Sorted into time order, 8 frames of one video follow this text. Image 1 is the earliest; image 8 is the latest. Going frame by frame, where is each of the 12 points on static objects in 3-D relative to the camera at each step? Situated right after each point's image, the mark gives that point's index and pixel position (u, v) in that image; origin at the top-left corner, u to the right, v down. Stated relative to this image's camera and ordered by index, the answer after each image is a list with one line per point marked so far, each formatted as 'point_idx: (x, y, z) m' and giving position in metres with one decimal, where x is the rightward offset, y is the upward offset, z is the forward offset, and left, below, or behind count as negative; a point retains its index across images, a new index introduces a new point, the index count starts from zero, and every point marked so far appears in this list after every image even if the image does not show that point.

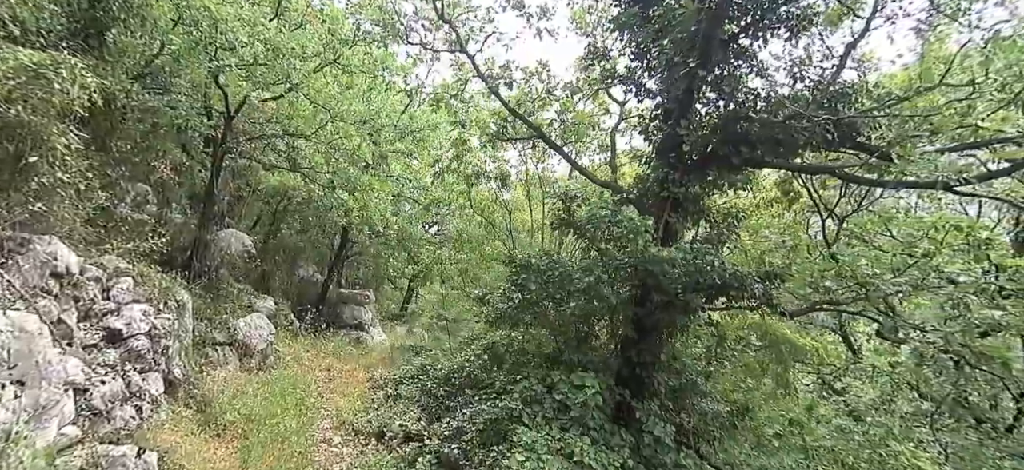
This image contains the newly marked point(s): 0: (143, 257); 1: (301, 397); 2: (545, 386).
0: (-5.4, -0.3, +7.8) m
1: (-3.2, -2.4, +8.1) m
2: (+0.4, -1.7, +6.0) m
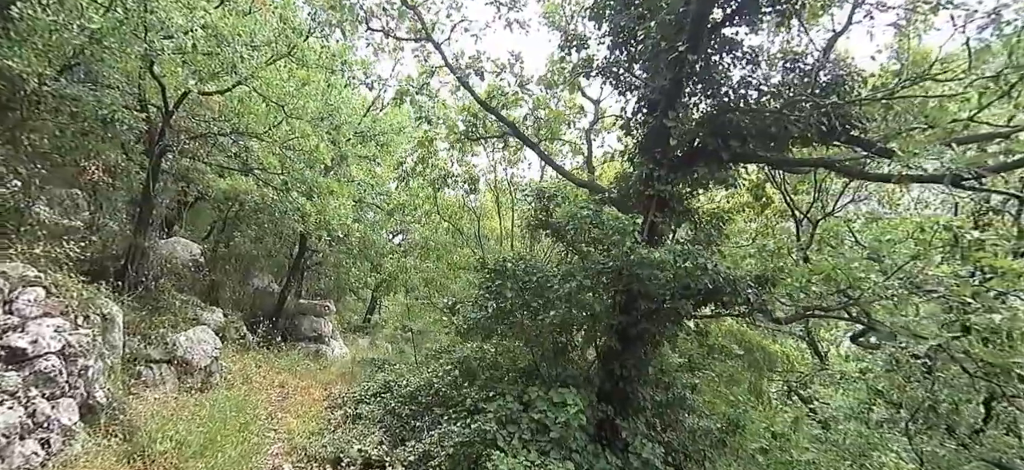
0: (-5.8, -0.4, +6.9) m
1: (-3.6, -2.5, +7.2) m
2: (+0.1, -1.7, +5.5) m
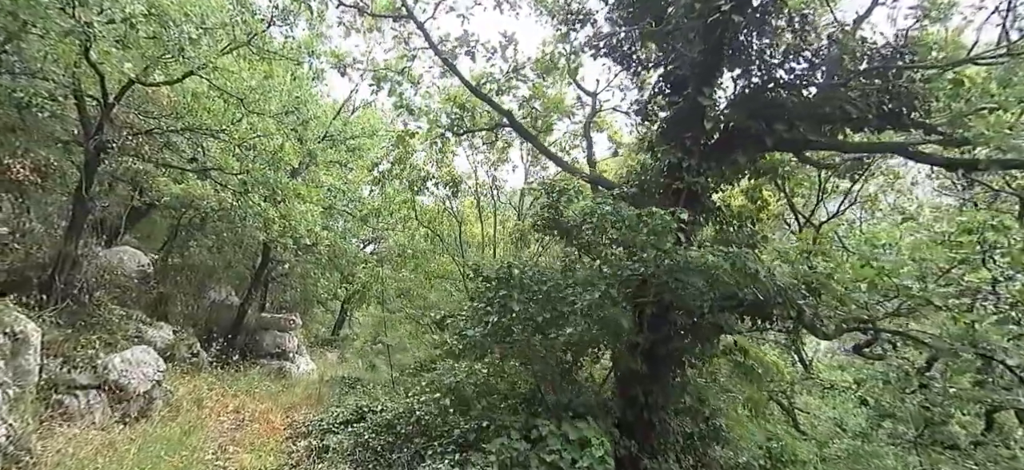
0: (-5.8, -0.4, +5.7) m
1: (-3.7, -2.5, +6.1) m
2: (+0.1, -1.7, +4.6) m
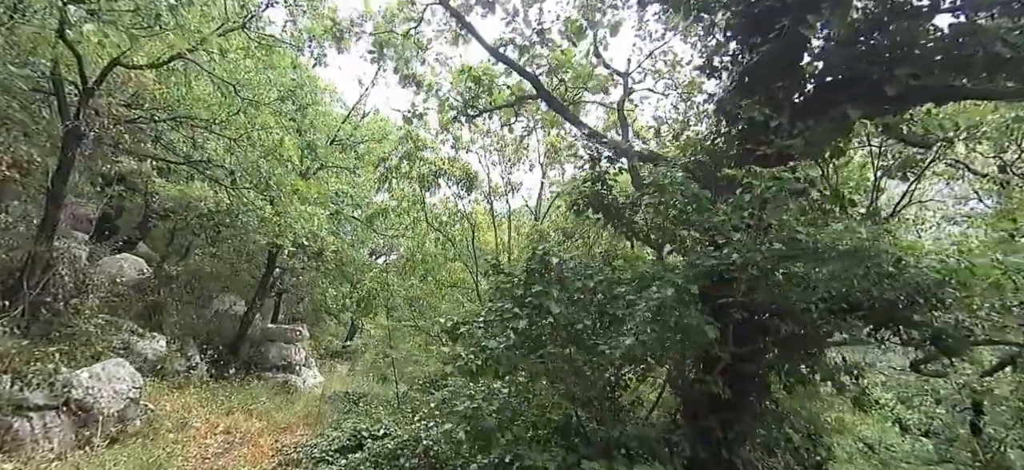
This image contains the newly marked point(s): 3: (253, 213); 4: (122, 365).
0: (-5.6, -0.4, +4.8) m
1: (-3.4, -2.5, +5.1) m
2: (+0.3, -1.6, +3.5) m
3: (-5.1, +0.4, +10.6) m
4: (-5.6, -1.9, +7.7) m
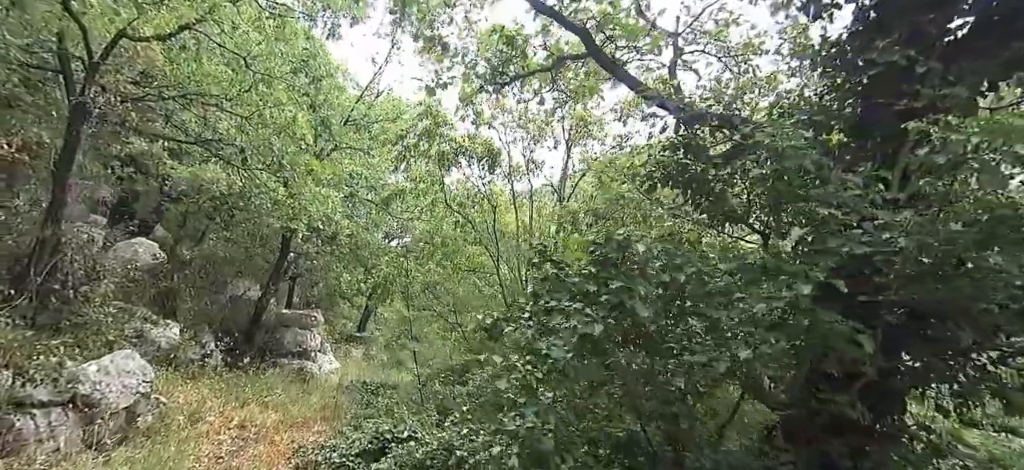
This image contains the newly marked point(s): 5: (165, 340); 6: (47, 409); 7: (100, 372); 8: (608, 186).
0: (-5.2, -0.2, +4.3) m
1: (-3.0, -2.3, +4.6) m
2: (+0.7, -1.5, +2.9) m
3: (-4.6, +0.7, +10.1) m
4: (-5.2, -1.7, +7.3) m
5: (-6.6, -2.0, +10.2) m
6: (-5.1, -1.9, +5.9) m
7: (-5.1, -1.7, +6.6) m
8: (+1.4, +0.7, +8.0) m
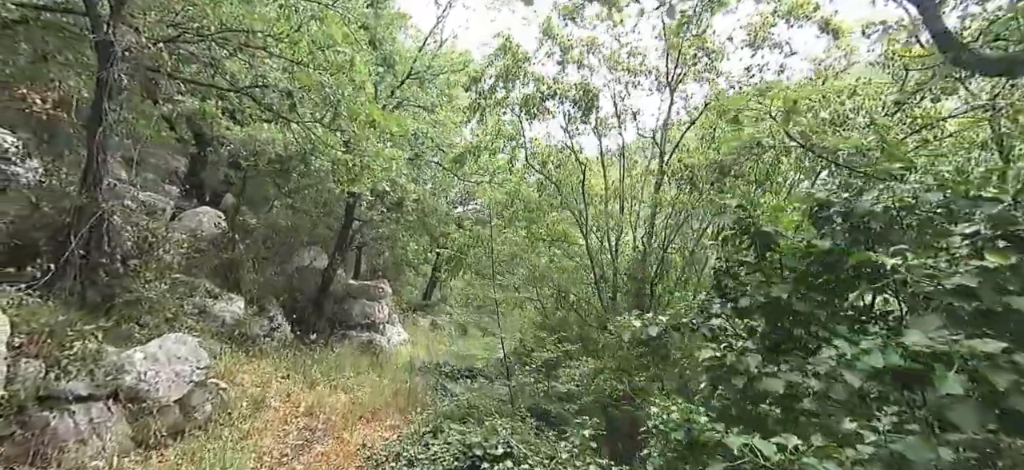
0: (-4.4, -0.1, +3.5) m
1: (-2.1, -2.1, +3.7) m
2: (+1.3, -1.4, +1.5) m
3: (-3.2, +1.3, +9.1) m
4: (-4.0, -1.3, +6.5) m
5: (-5.0, -1.4, +9.6) m
6: (-4.0, -1.6, +5.1) m
7: (-4.0, -1.4, +5.9) m
8: (+2.6, +1.1, +6.3) m
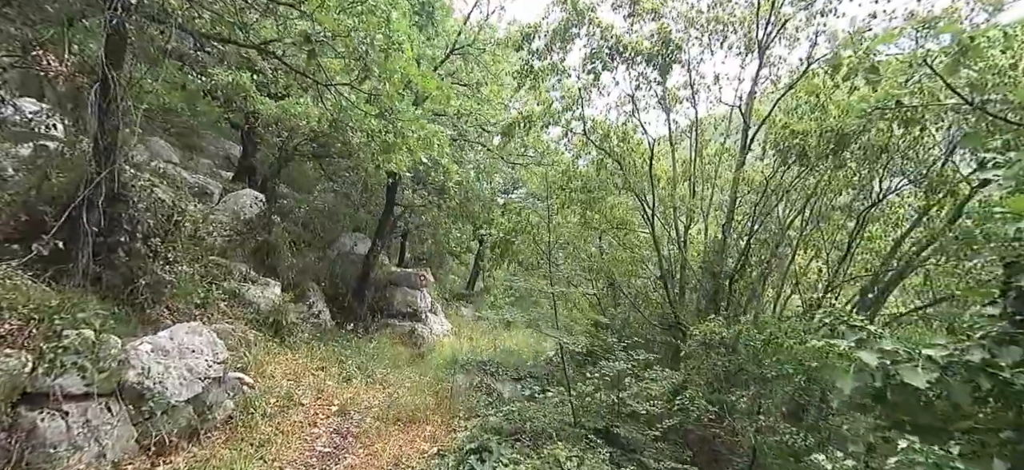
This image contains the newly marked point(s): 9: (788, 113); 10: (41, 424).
0: (-4.0, +0.2, +2.8) m
1: (-1.7, -1.9, +2.9) m
2: (+1.5, -1.3, +0.4) m
3: (-2.3, +1.6, +8.3) m
4: (-3.4, -1.0, +5.8) m
5: (-4.2, -1.1, +8.9) m
6: (-3.5, -1.4, +4.4) m
7: (-3.4, -1.1, +5.2) m
8: (+3.2, +1.3, +5.1) m
9: (+3.4, +1.5, +6.7) m
10: (-3.6, -1.4, +4.0) m
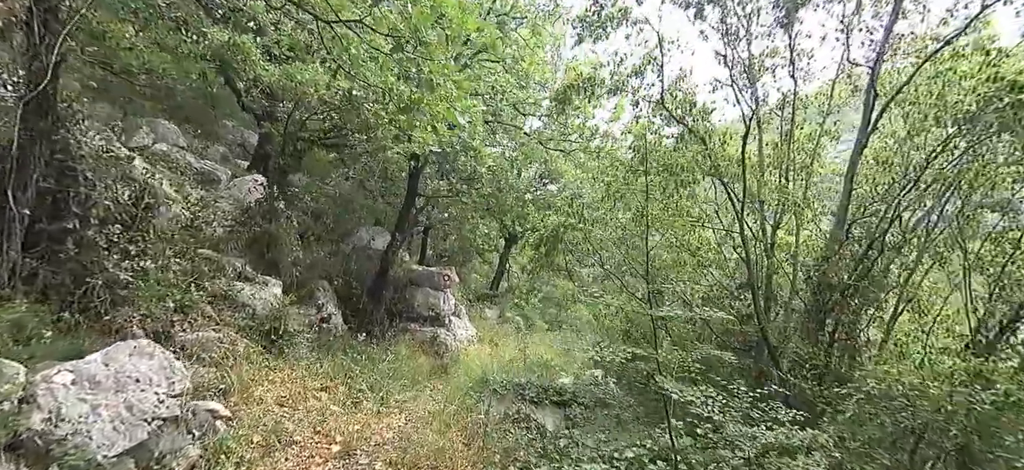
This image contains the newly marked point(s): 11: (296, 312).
0: (-3.6, +0.3, +1.4) m
1: (-1.4, -1.9, +1.4) m
2: (+1.8, -1.3, -1.2) m
3: (-1.6, +1.7, +6.8) m
4: (-2.9, -0.9, +4.4) m
5: (-3.5, -1.0, +7.5) m
6: (-3.1, -1.3, +3.0) m
7: (-2.9, -1.0, +3.7) m
8: (+3.7, +1.3, +3.3) m
9: (+4.0, +1.5, +5.0) m
10: (-3.1, -1.3, +2.6) m
11: (-3.4, -1.2, +8.3) m
